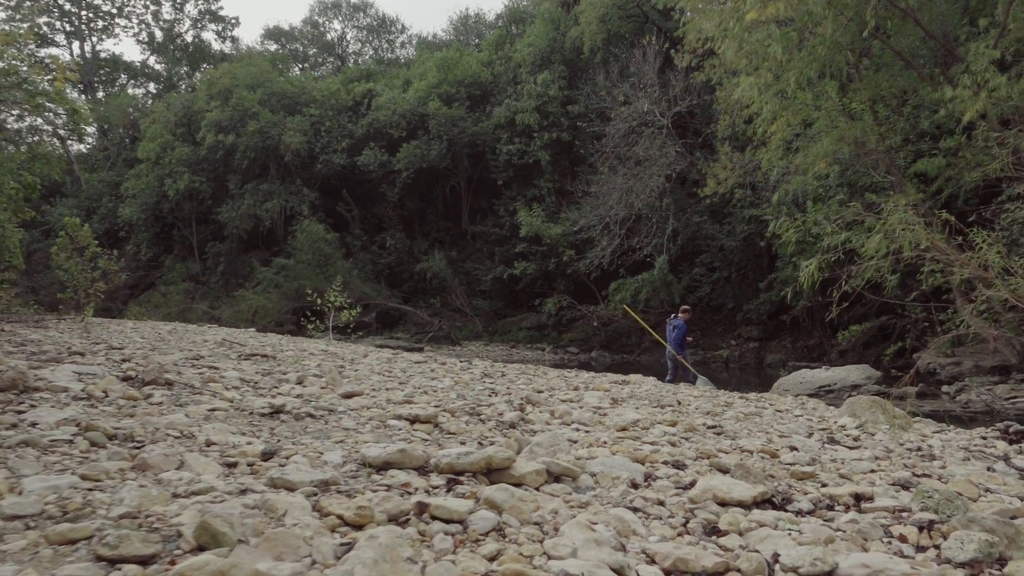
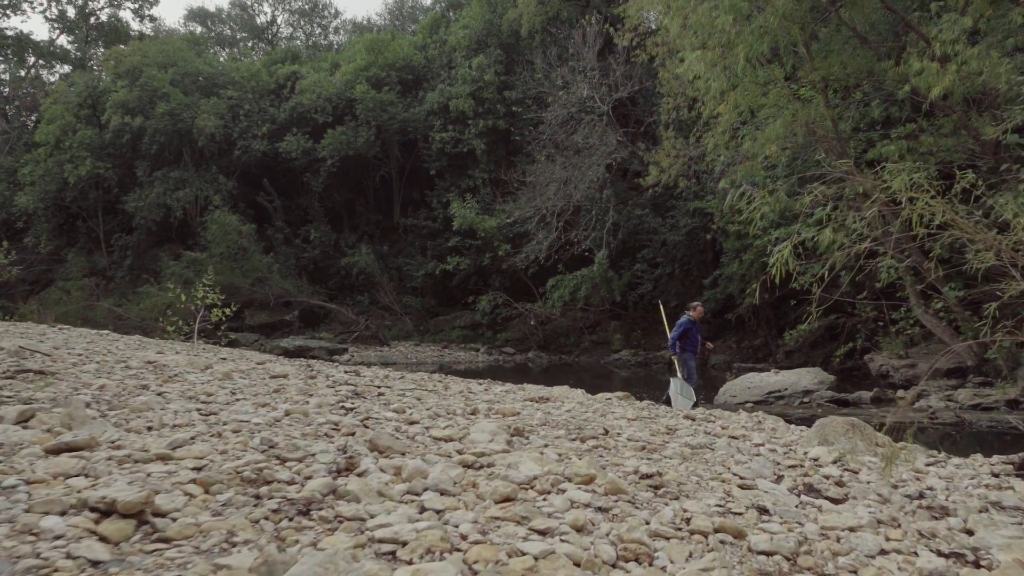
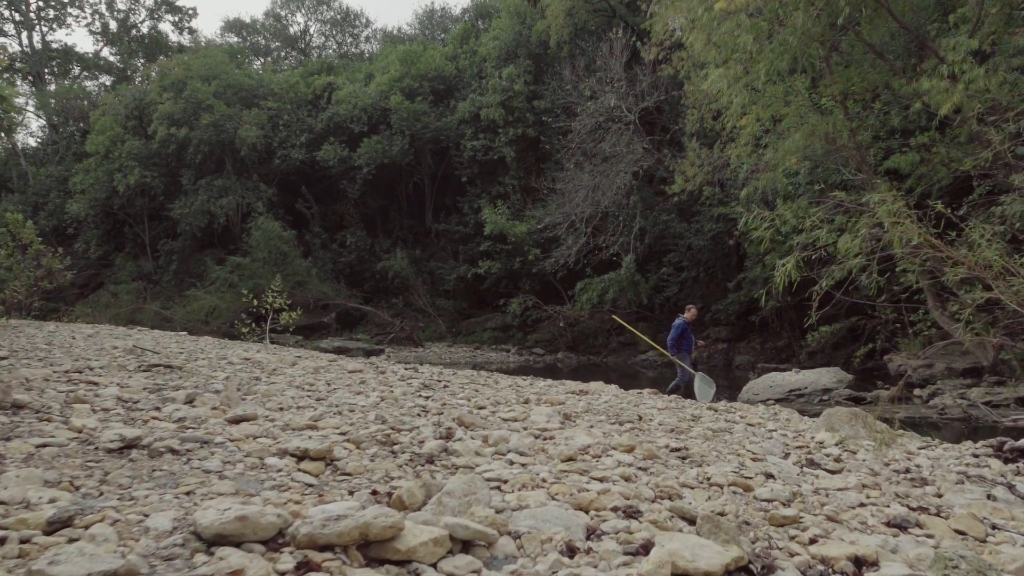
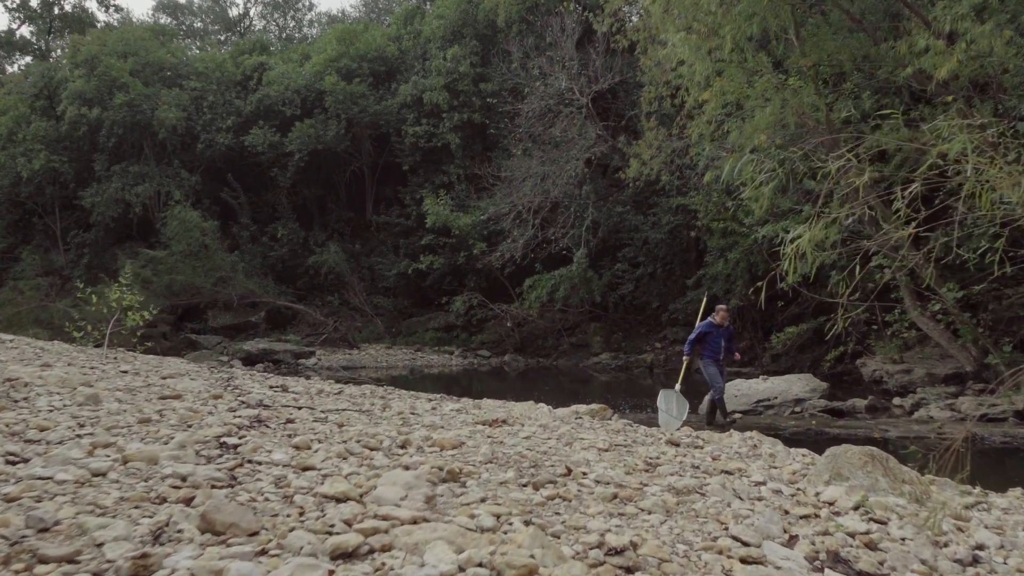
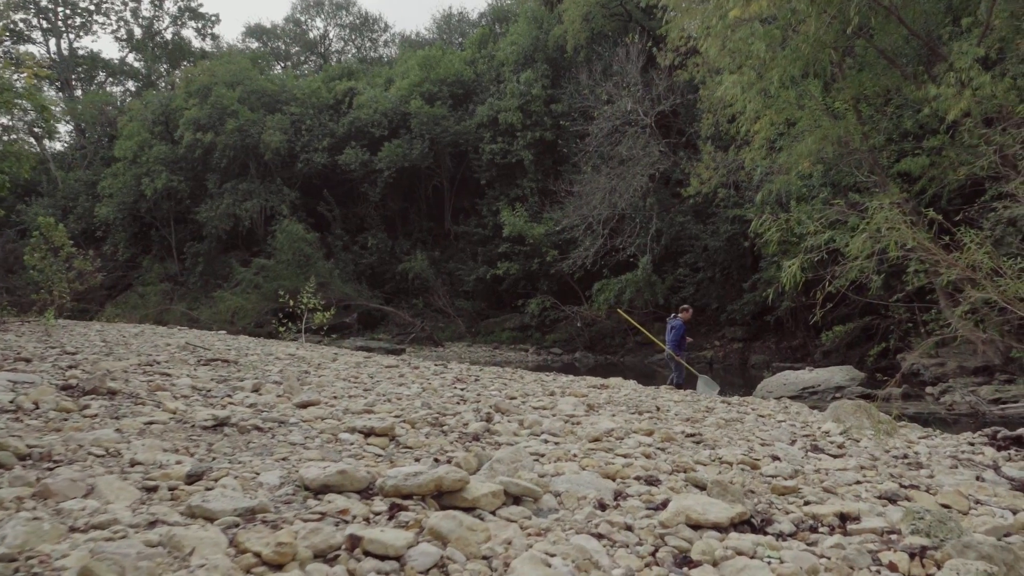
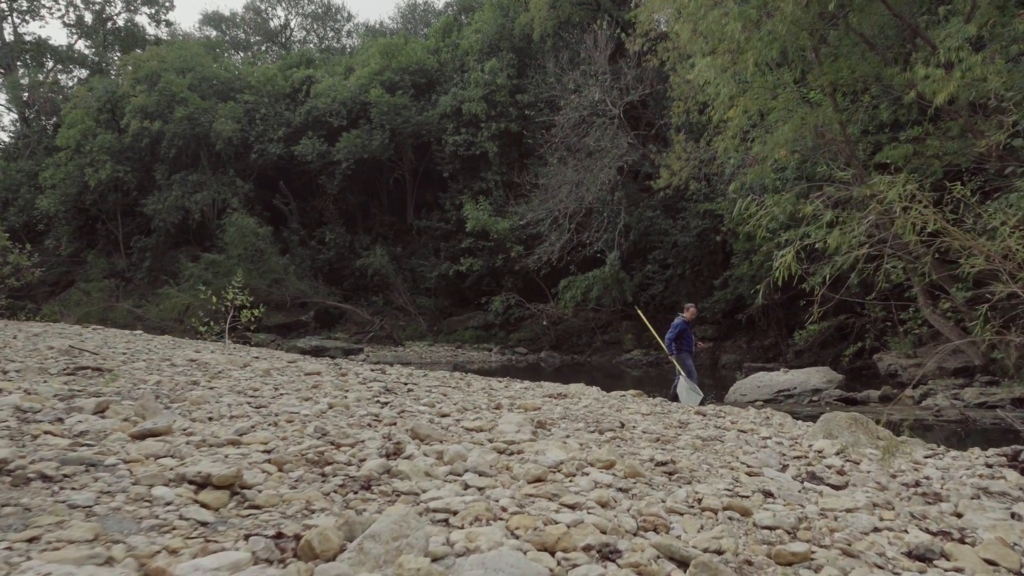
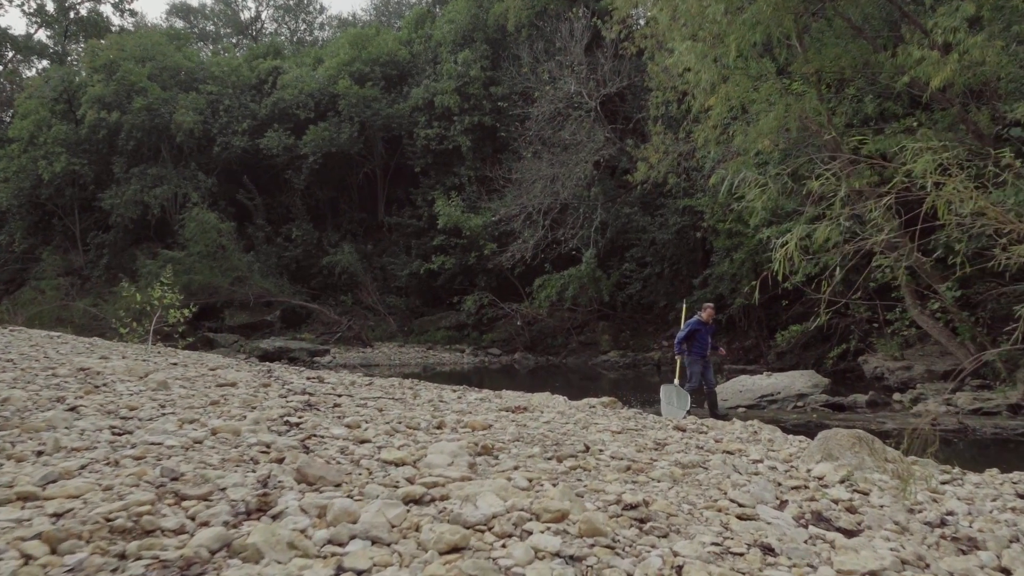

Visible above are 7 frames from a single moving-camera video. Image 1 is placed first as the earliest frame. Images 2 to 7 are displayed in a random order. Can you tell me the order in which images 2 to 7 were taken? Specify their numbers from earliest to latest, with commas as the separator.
5, 3, 6, 2, 7, 4
